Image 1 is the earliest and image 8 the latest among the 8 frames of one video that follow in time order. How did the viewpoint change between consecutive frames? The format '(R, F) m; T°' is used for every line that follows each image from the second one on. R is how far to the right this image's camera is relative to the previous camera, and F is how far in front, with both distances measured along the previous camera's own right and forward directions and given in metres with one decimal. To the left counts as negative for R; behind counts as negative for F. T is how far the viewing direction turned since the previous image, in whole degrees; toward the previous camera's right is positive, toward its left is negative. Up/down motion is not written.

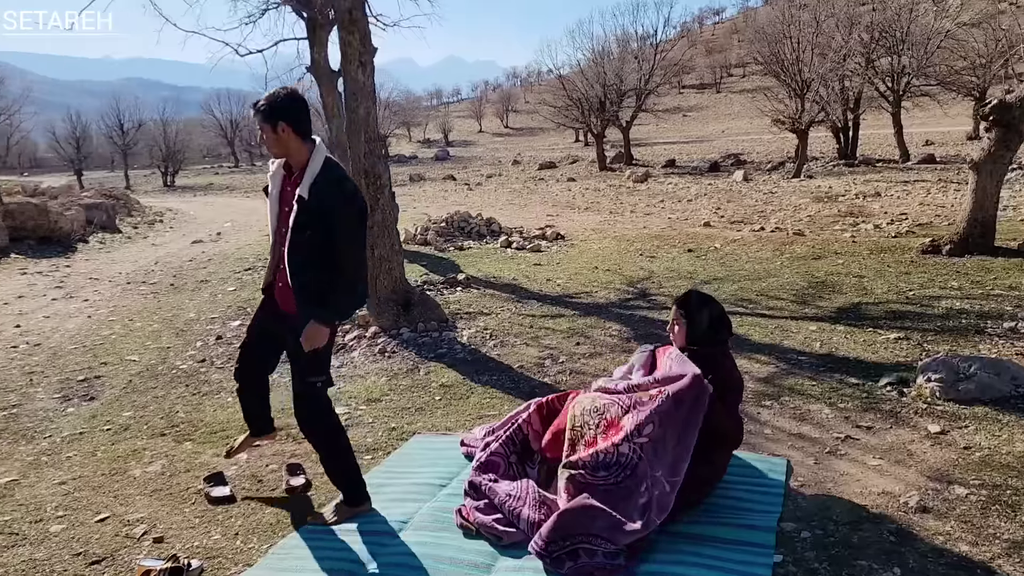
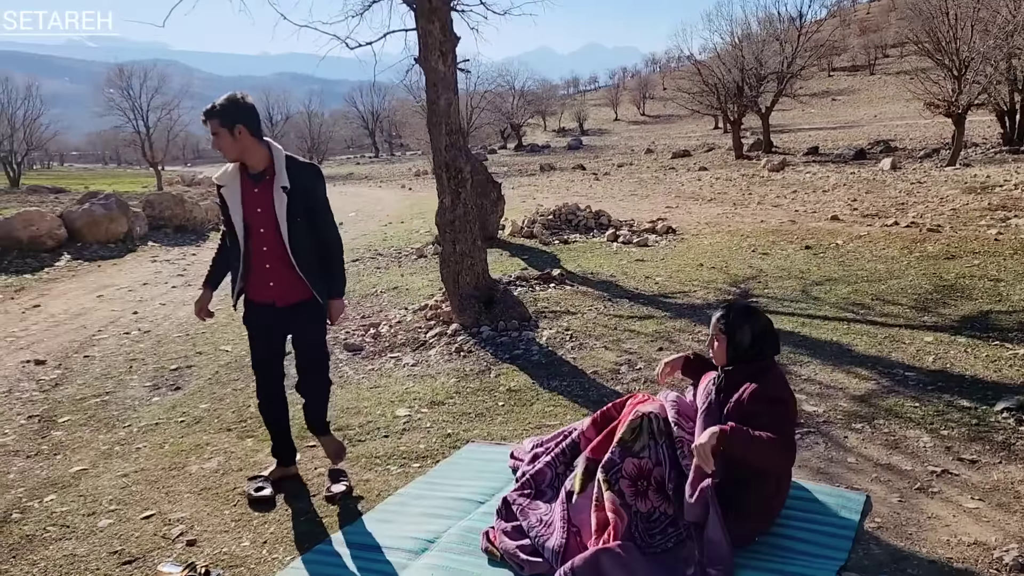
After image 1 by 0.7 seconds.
(+0.4, +0.3) m; -9°
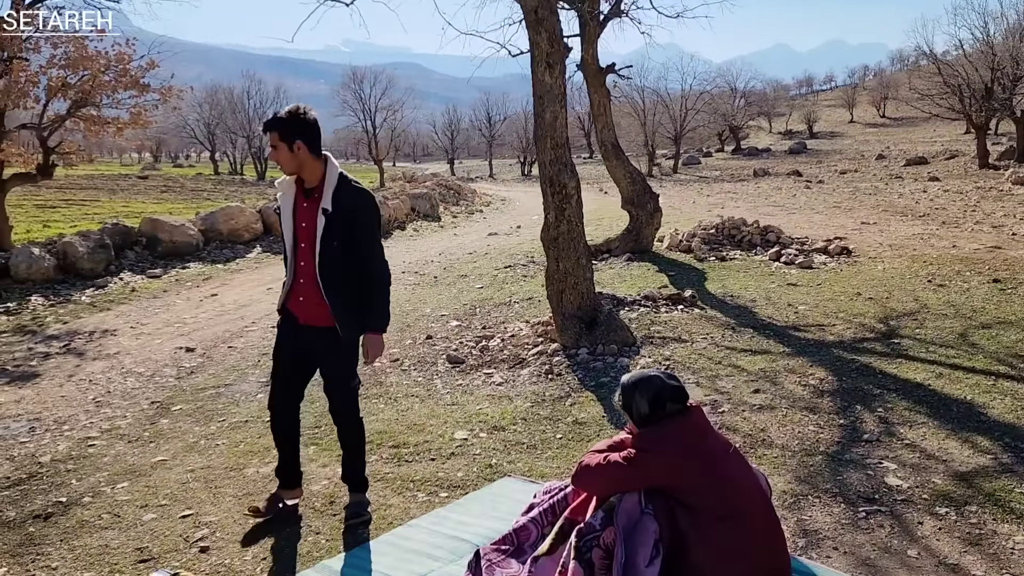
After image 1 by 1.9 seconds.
(+0.8, +0.3) m; -14°
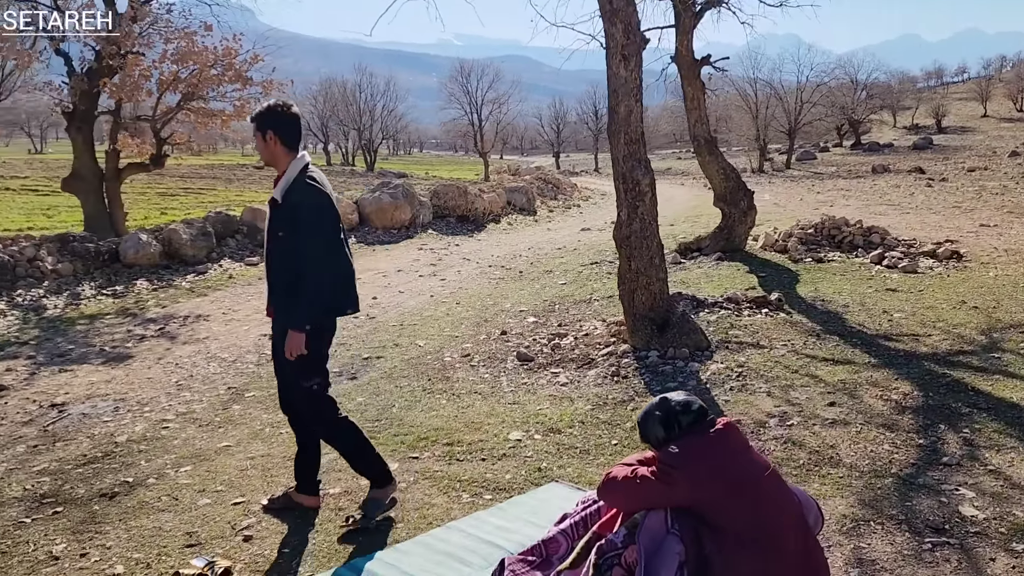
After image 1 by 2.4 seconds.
(+0.2, +0.1) m; -7°
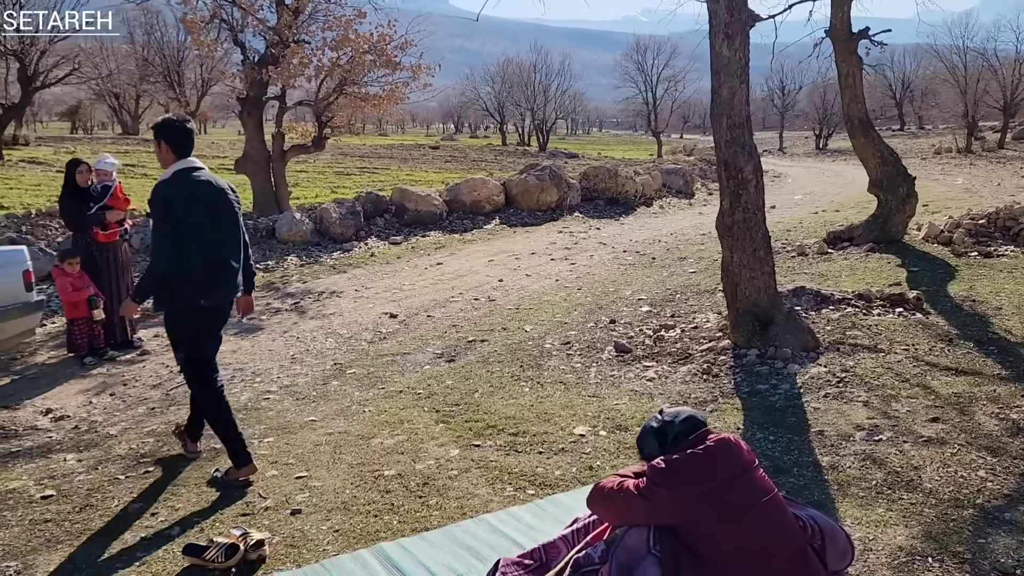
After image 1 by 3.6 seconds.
(+0.6, +0.1) m; -12°
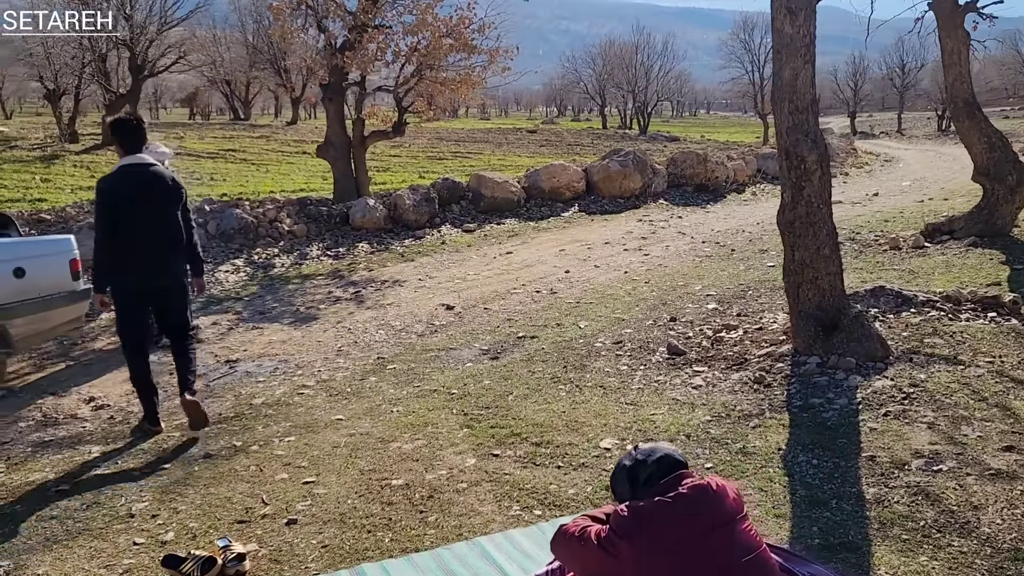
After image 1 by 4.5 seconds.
(+0.4, +0.3) m; -7°
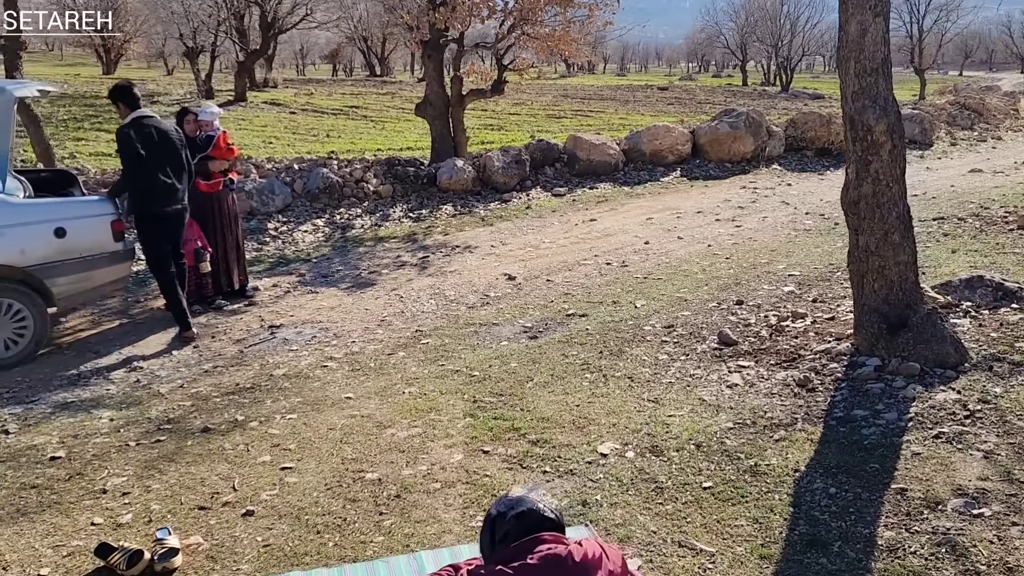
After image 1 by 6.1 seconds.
(+0.6, +0.5) m; -9°
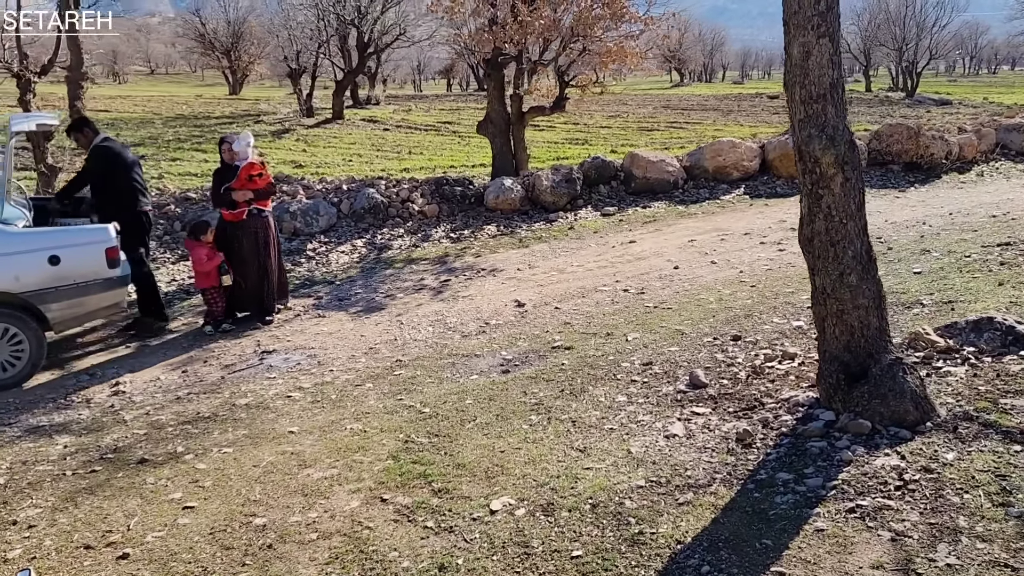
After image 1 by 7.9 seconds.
(+1.0, +0.3) m; -8°
